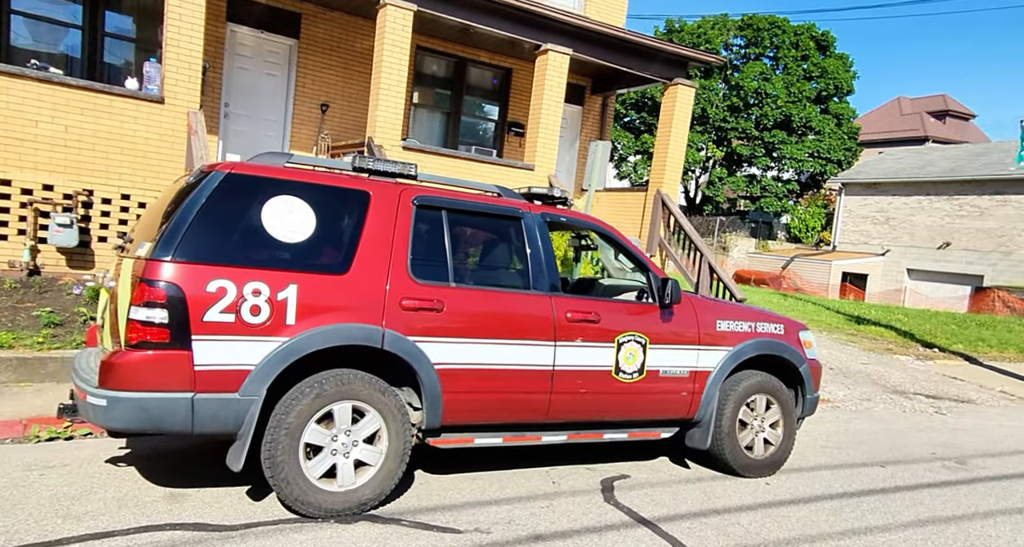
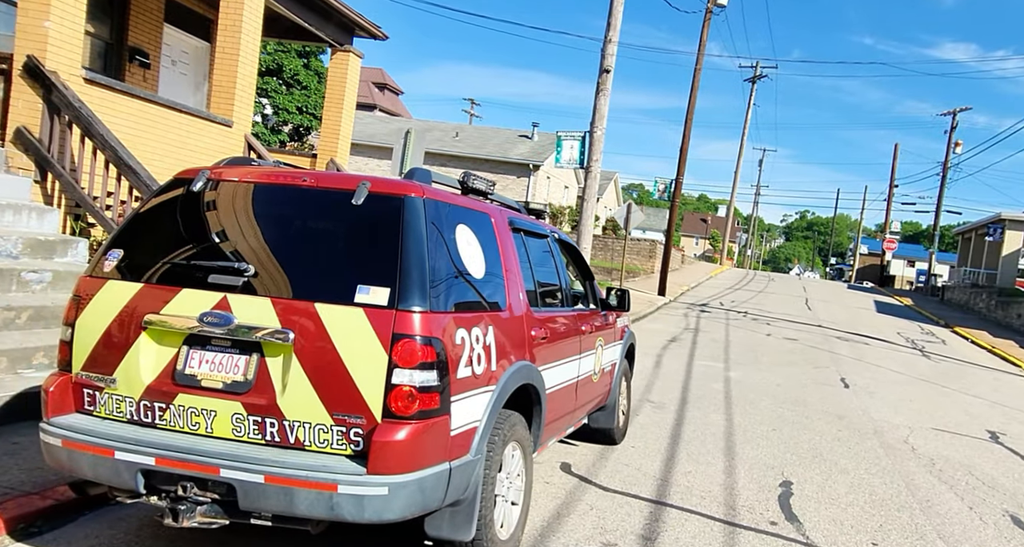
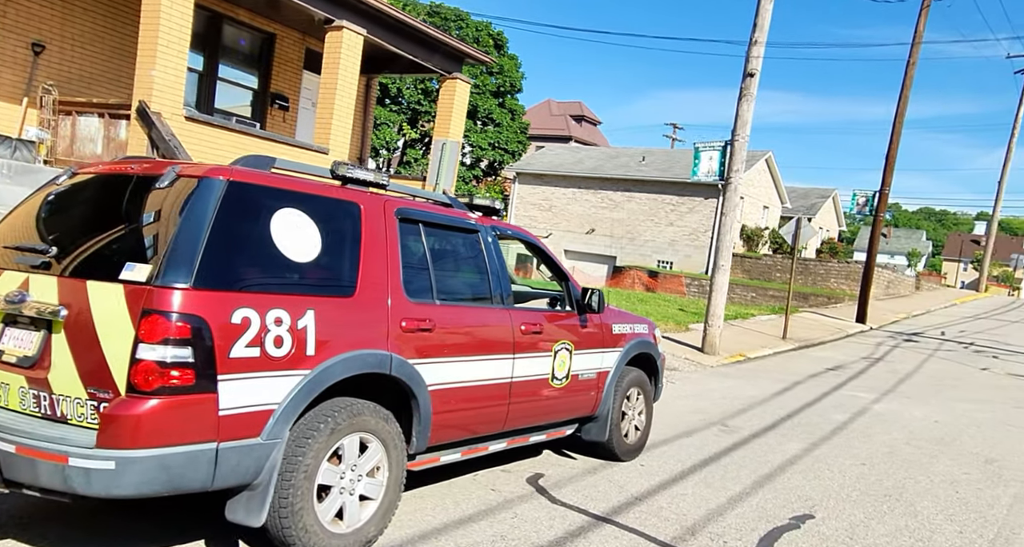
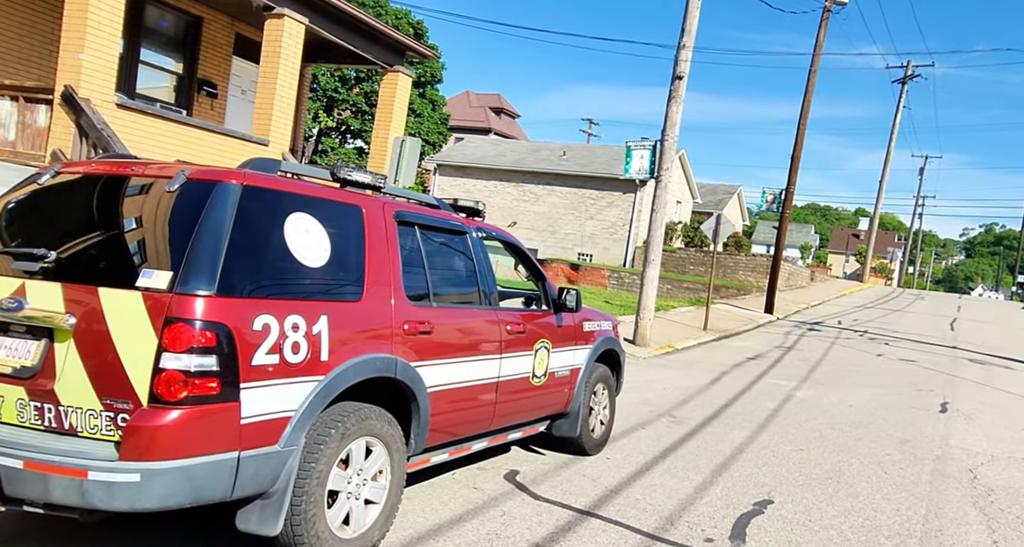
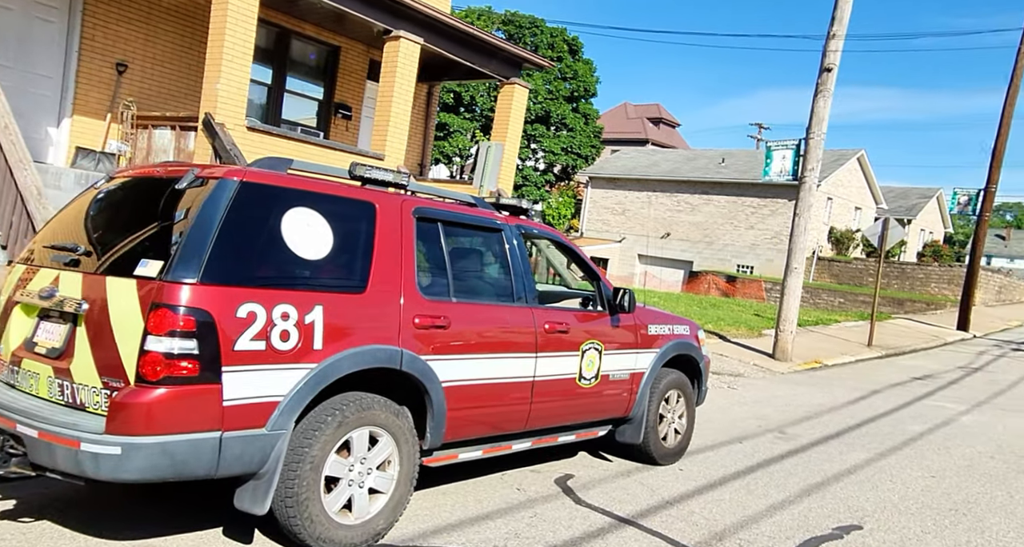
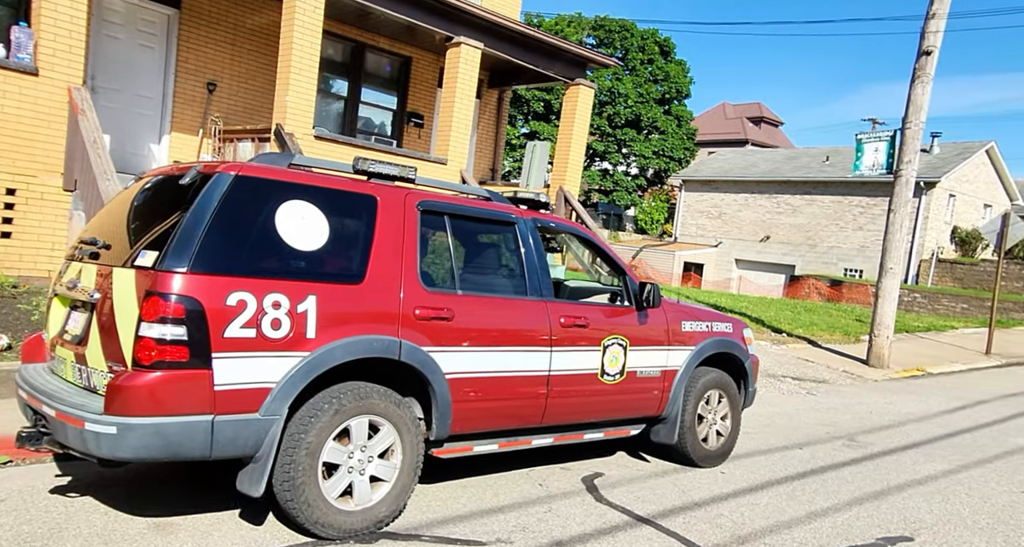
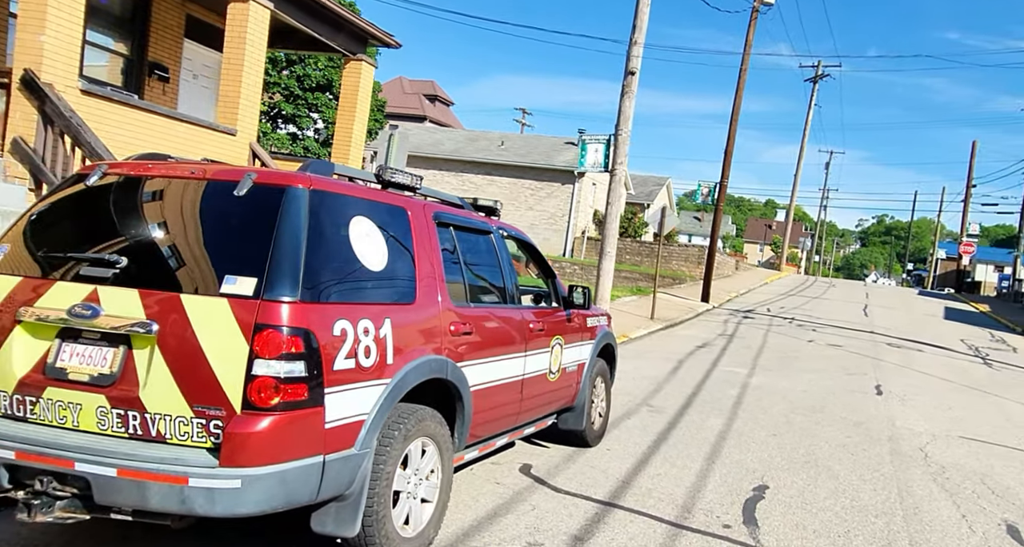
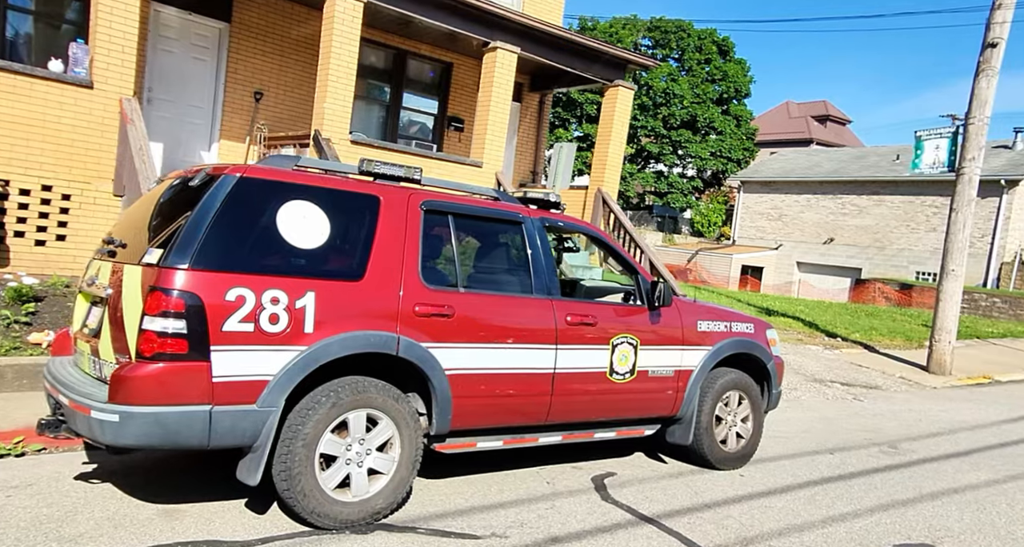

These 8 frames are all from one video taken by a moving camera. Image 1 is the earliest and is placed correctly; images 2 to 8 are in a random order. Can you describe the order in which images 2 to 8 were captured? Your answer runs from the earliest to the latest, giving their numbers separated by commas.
8, 6, 5, 3, 4, 7, 2
